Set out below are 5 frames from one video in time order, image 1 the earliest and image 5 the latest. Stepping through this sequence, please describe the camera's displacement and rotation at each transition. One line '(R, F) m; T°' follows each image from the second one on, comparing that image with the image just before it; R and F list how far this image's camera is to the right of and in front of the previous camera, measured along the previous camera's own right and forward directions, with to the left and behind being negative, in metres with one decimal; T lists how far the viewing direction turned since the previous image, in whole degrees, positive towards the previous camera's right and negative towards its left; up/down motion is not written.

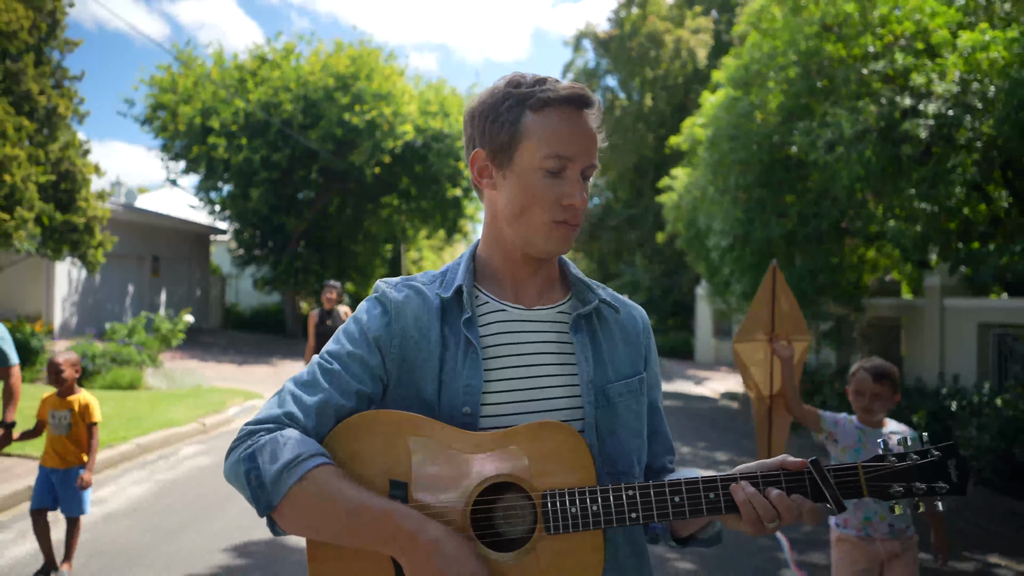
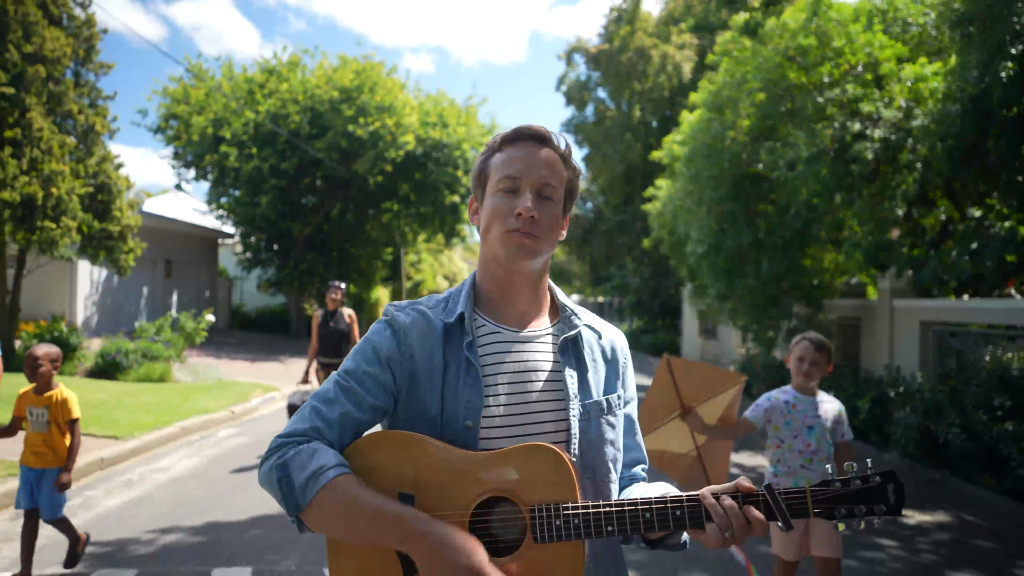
(0.0, -1.2) m; 0°
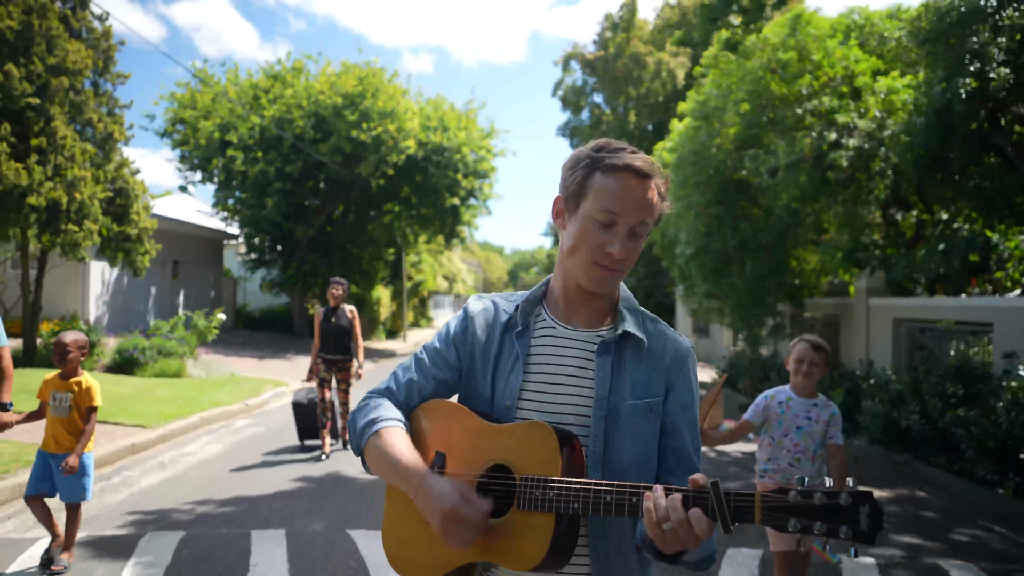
(0.0, -0.7) m; 0°
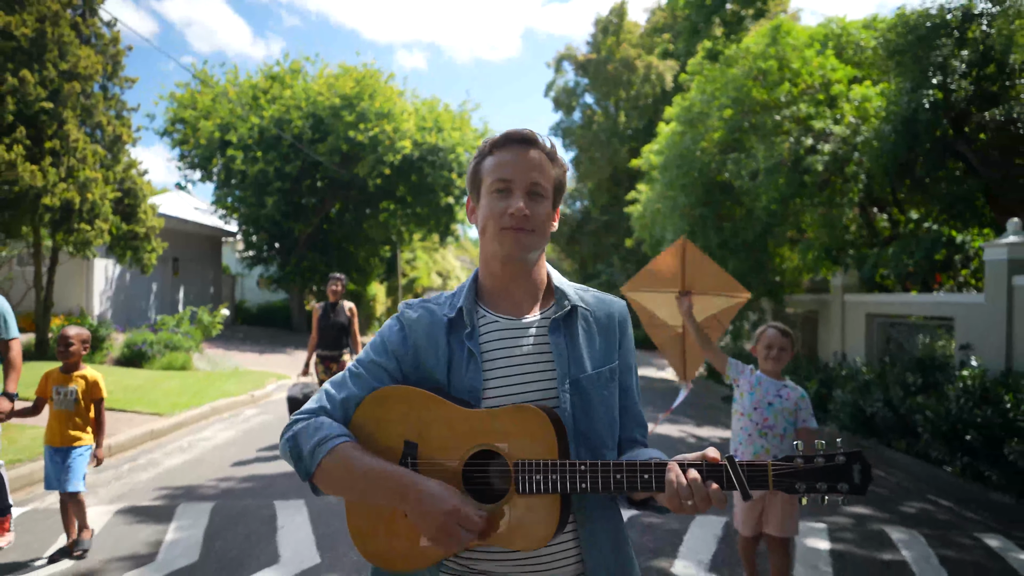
(0.0, -0.6) m; 0°
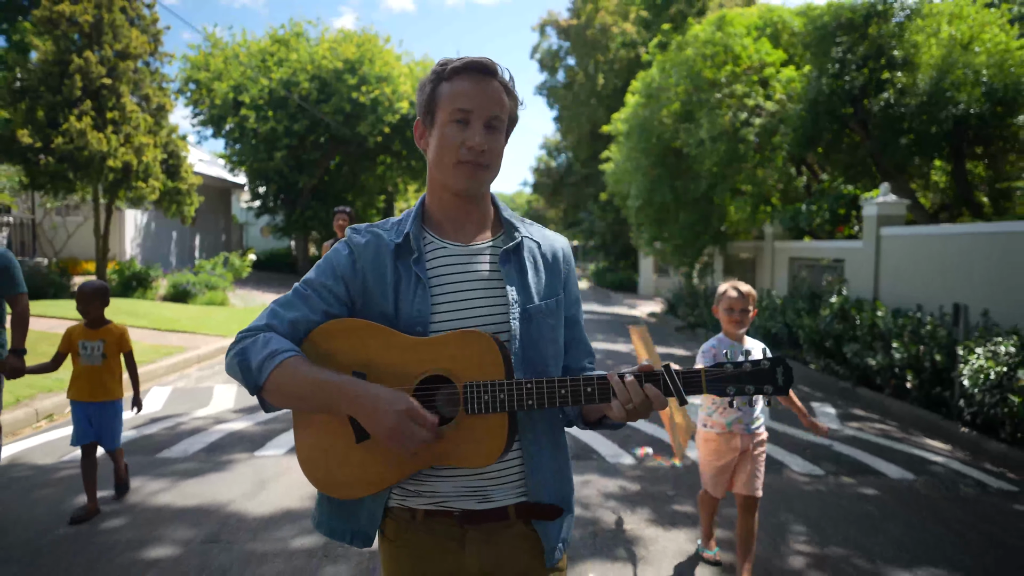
(0.0, -2.6) m; +1°
